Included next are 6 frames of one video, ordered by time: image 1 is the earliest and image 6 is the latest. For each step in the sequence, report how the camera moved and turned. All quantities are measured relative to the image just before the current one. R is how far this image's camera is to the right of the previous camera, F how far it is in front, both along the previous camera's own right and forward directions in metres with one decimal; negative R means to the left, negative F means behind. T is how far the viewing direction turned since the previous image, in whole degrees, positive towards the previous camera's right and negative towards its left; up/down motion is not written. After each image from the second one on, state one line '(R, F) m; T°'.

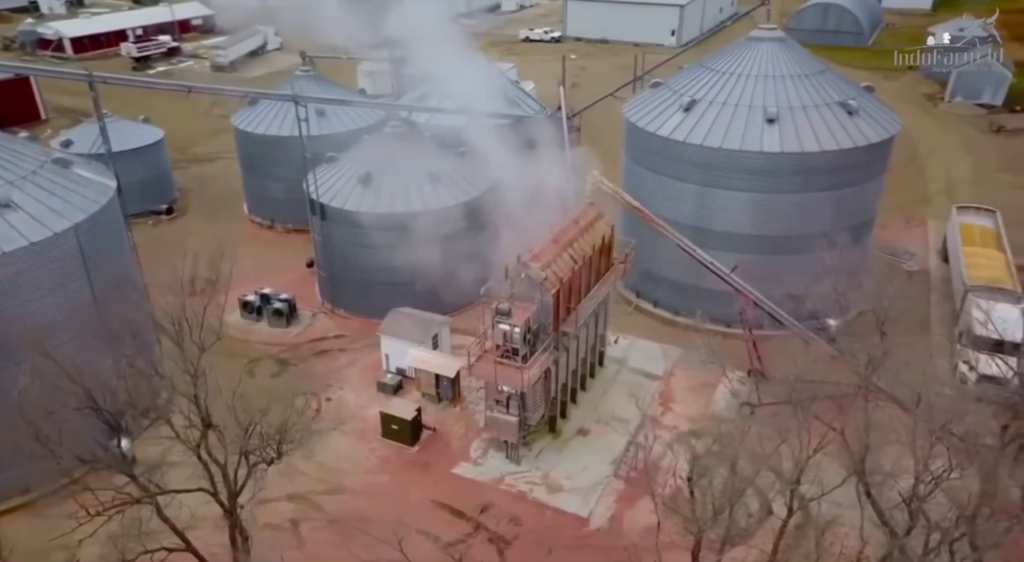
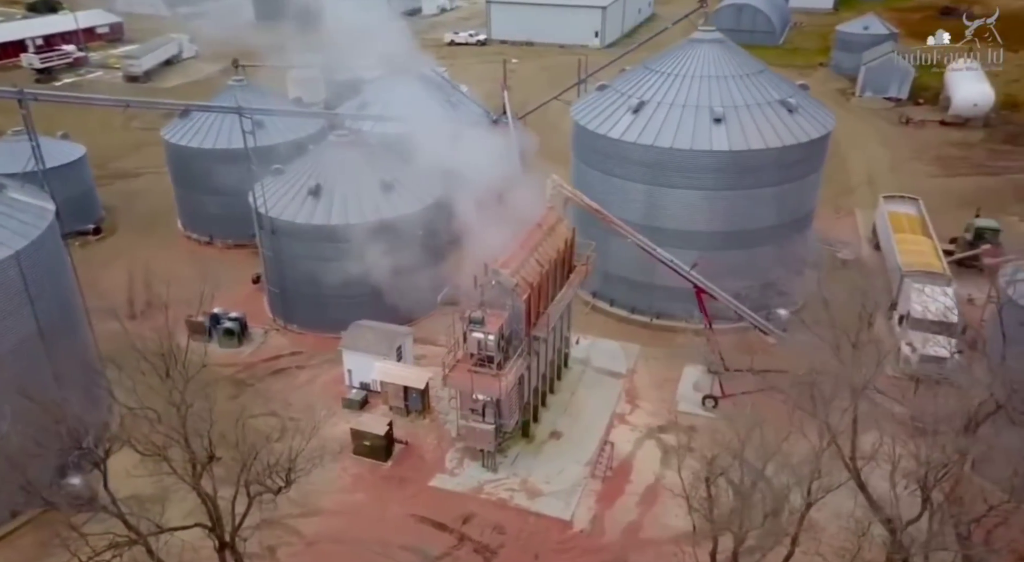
(-1.5, +0.1) m; +7°
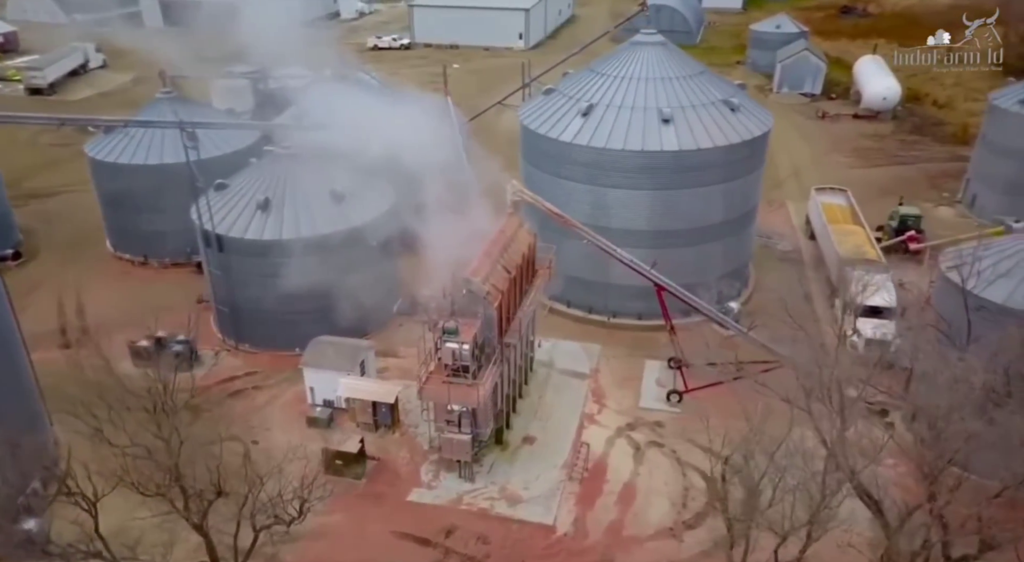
(-1.6, +0.2) m; +7°
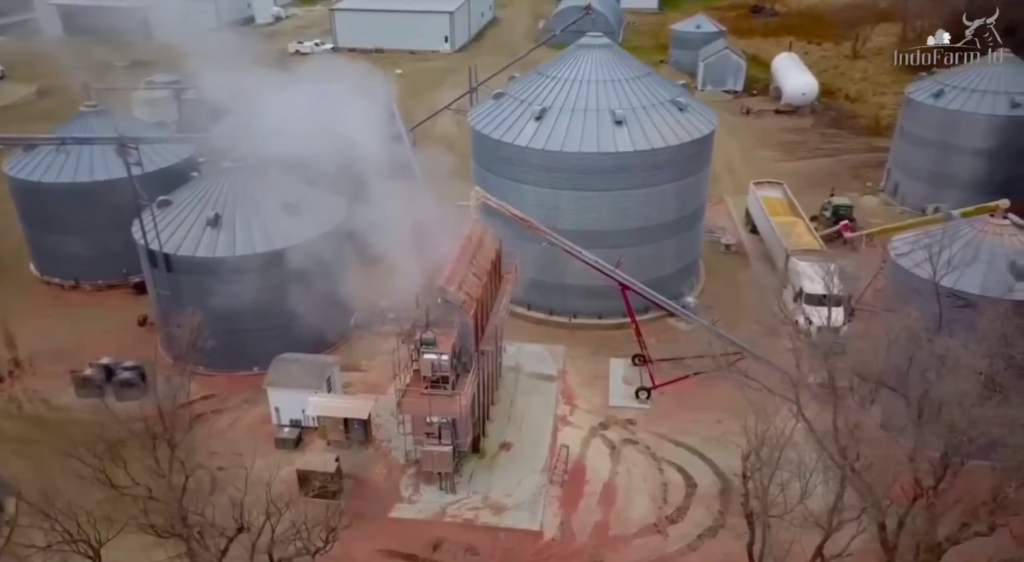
(-1.6, +0.2) m; +6°
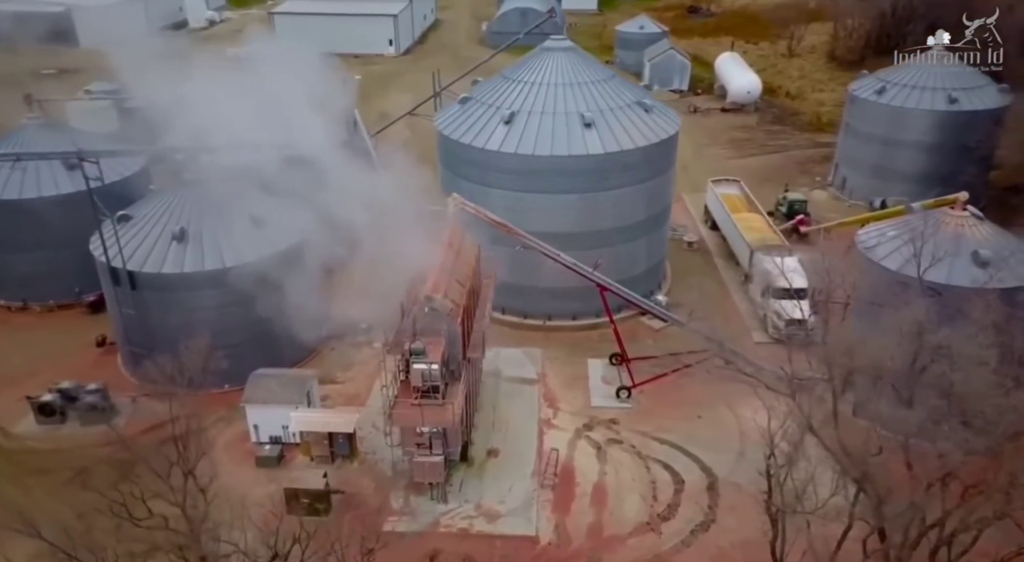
(-1.3, +0.1) m; +5°
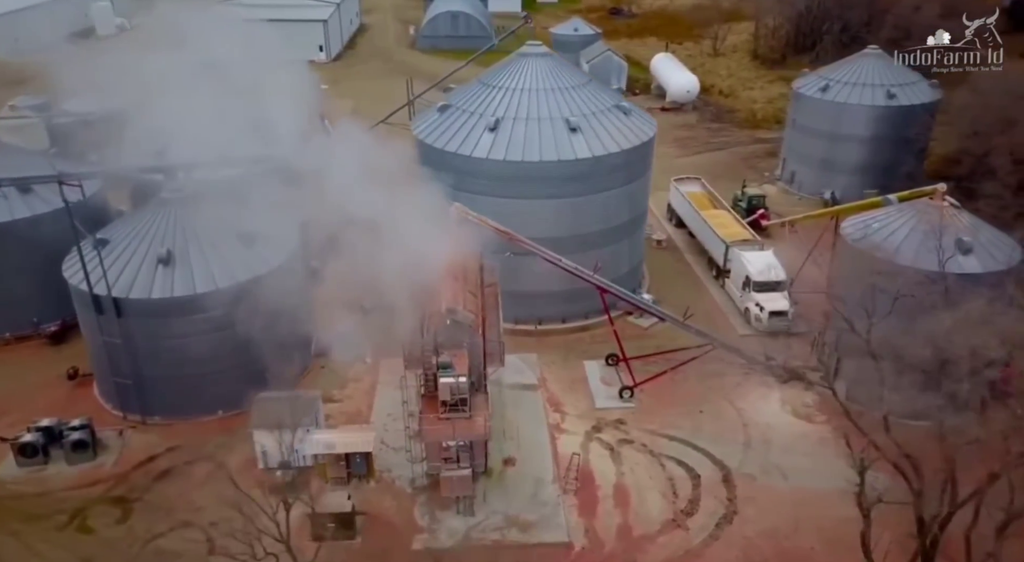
(-2.8, +0.2) m; +7°
